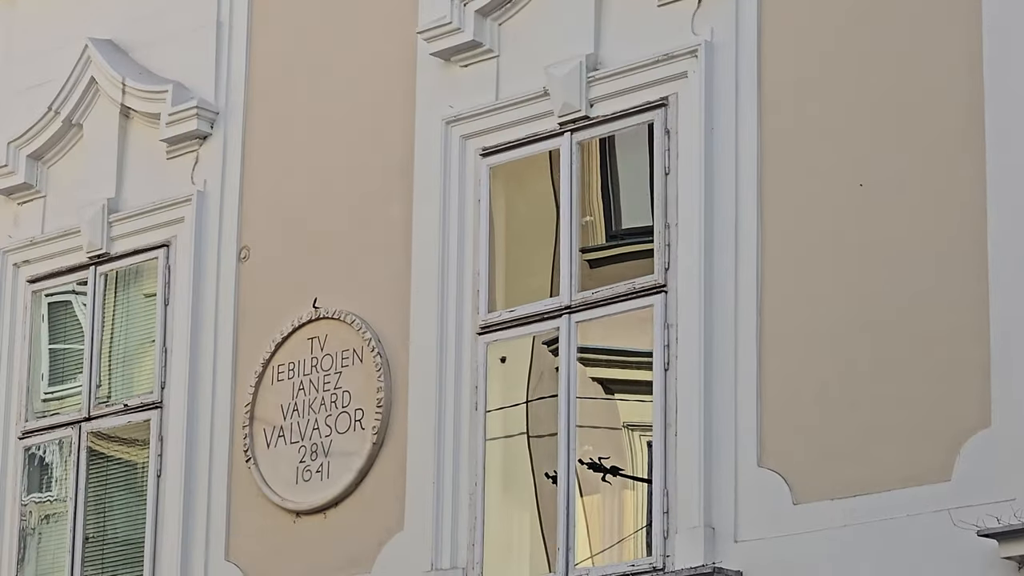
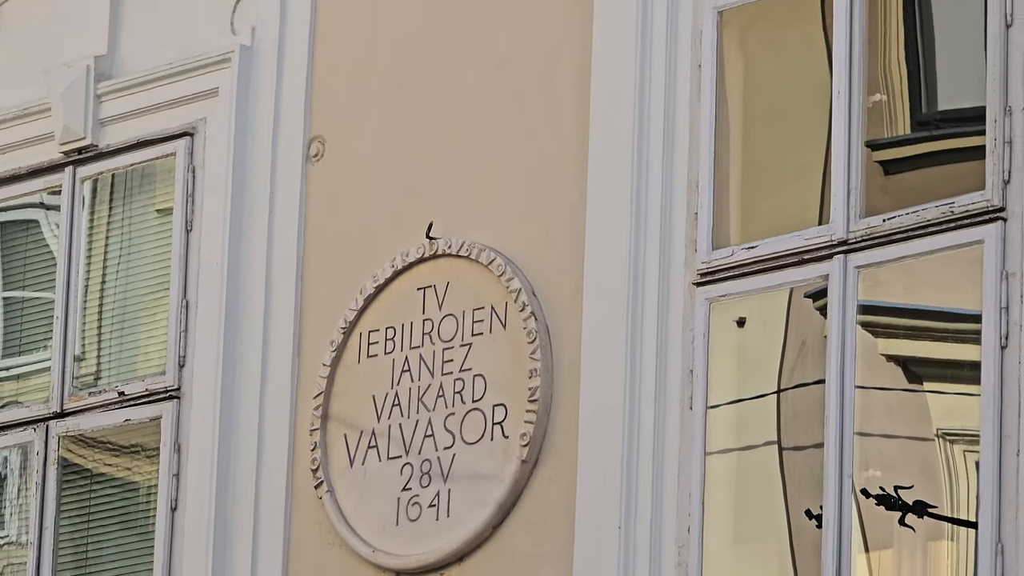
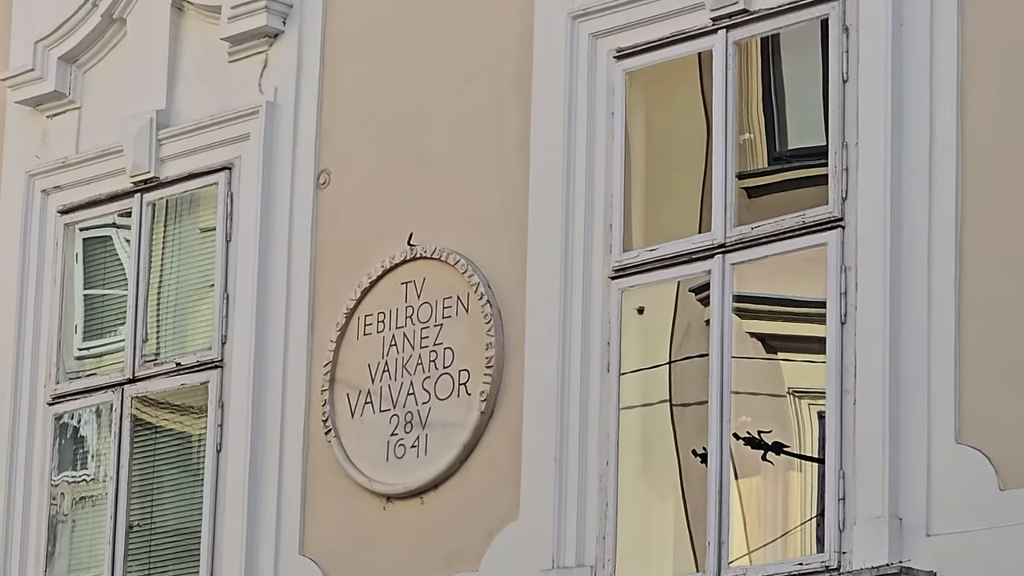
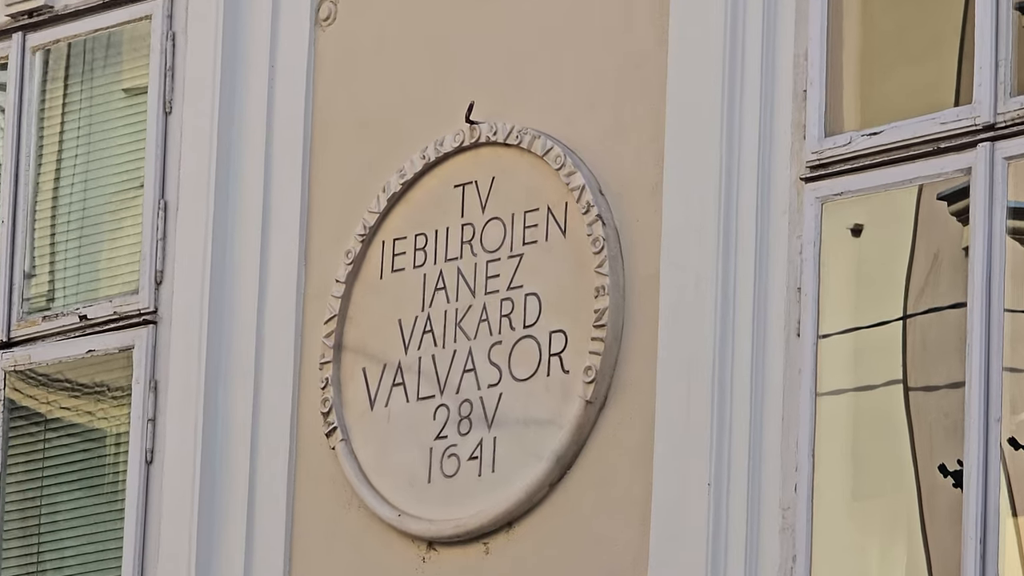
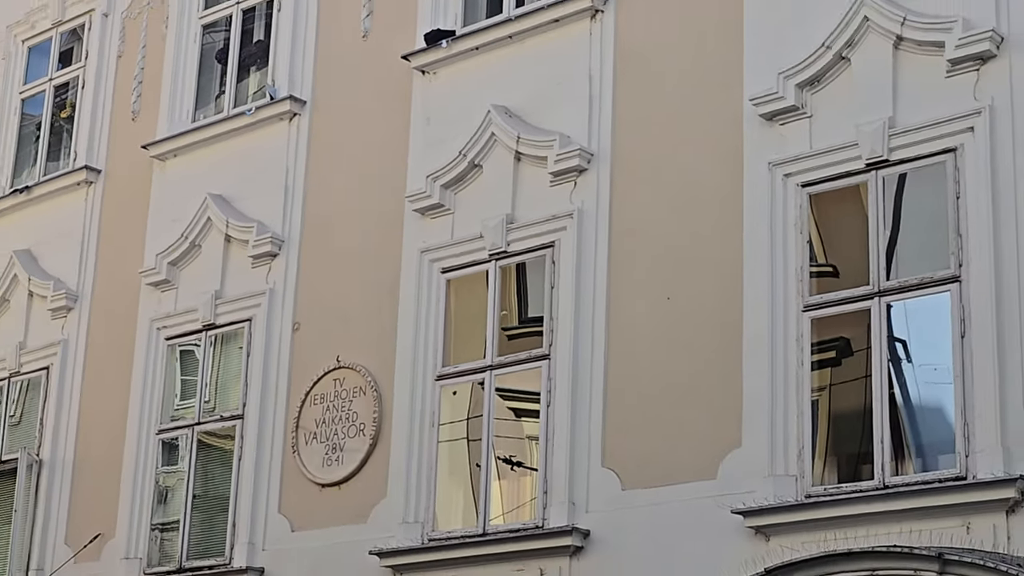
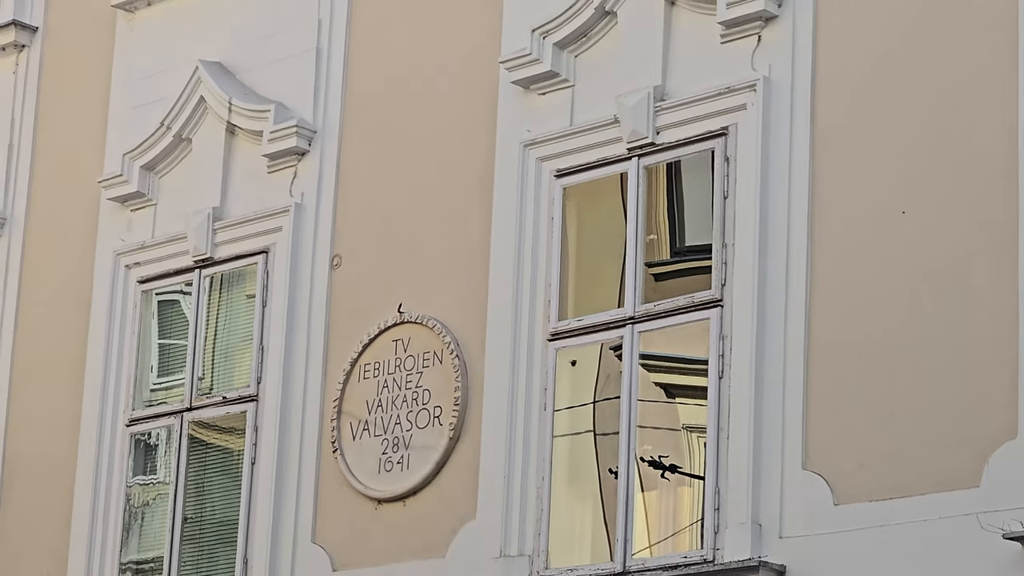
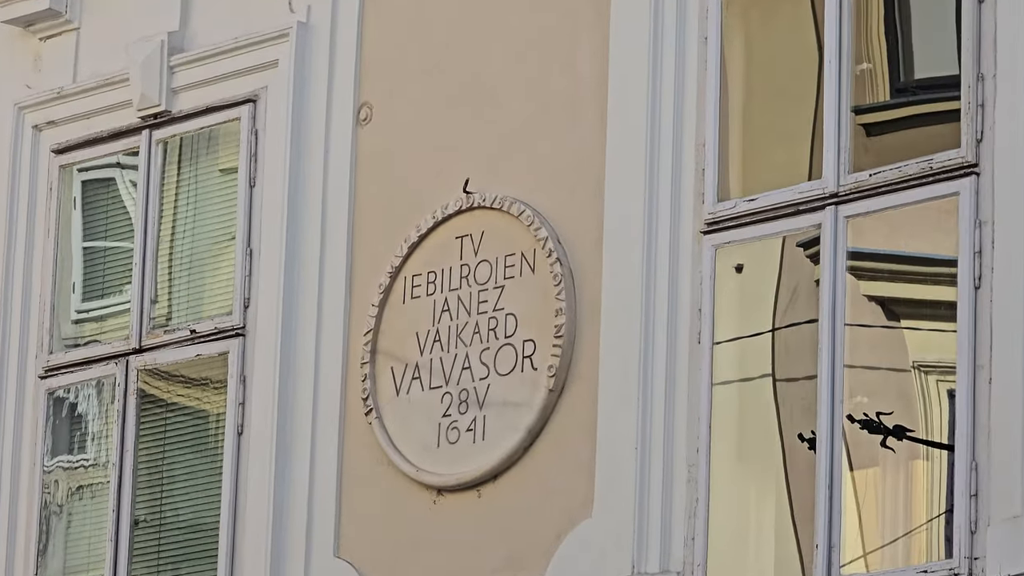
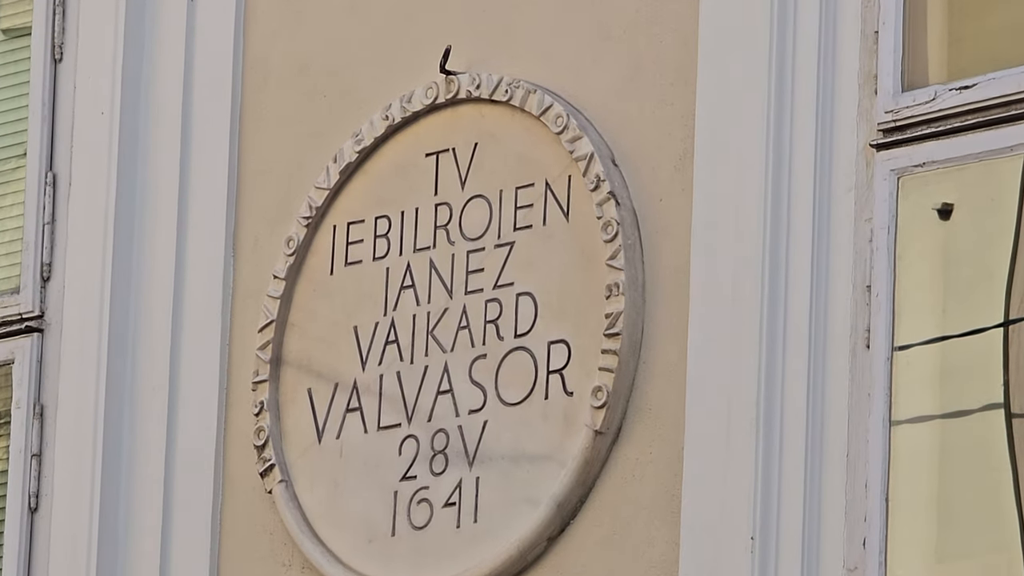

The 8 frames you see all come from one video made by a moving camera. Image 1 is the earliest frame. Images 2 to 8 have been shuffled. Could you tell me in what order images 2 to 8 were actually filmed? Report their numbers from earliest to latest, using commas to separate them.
3, 7, 4, 8, 2, 6, 5
